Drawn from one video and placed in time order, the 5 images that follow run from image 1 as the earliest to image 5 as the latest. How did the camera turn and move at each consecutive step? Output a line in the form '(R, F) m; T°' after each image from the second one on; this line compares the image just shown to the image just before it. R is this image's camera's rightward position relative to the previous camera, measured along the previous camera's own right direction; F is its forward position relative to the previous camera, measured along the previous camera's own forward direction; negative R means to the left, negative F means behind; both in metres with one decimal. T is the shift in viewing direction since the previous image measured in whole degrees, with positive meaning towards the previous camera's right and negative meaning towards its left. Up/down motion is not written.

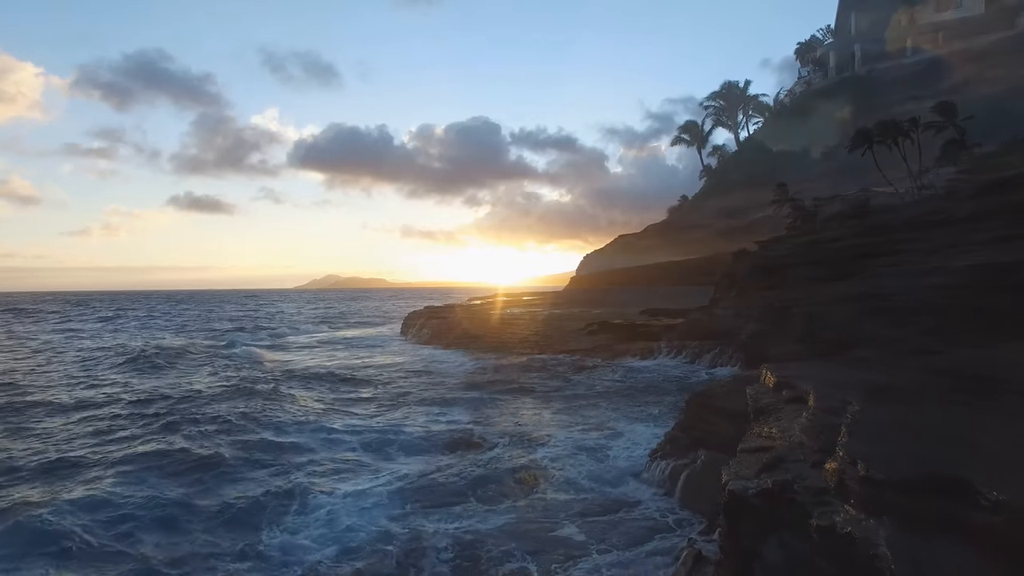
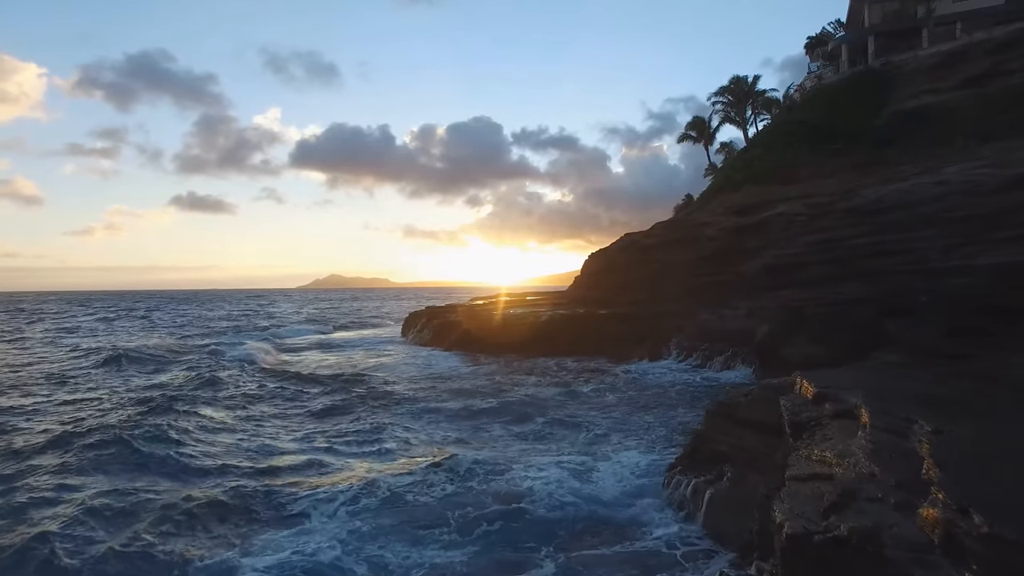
(0.0, +0.6) m; 0°
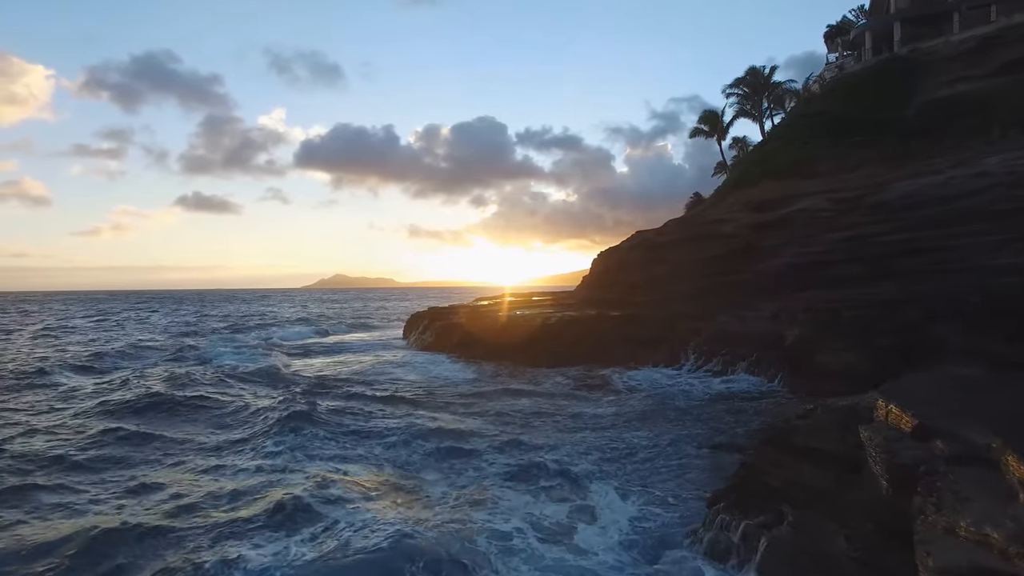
(-0.1, +1.2) m; 0°
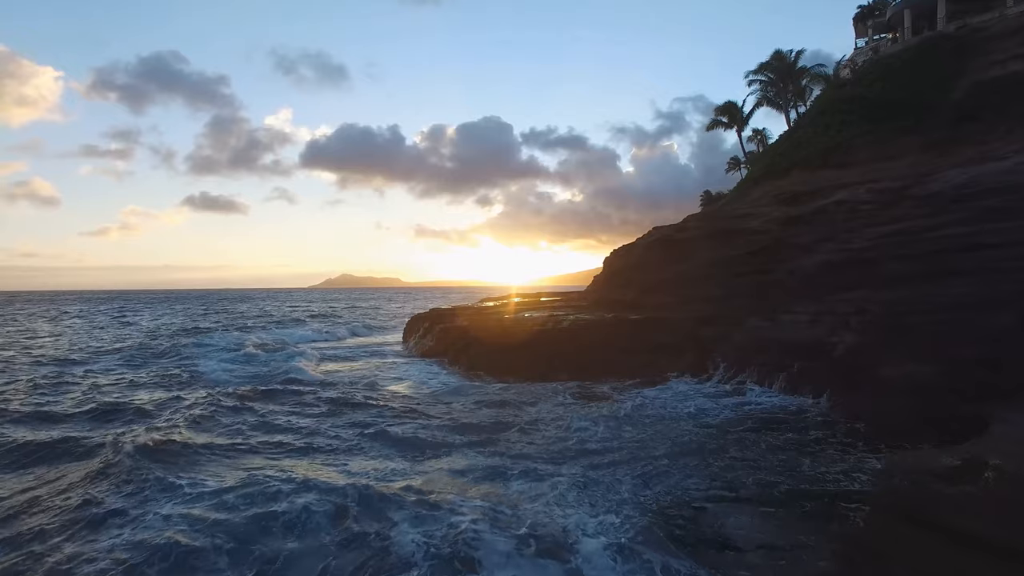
(-0.1, +1.8) m; -1°
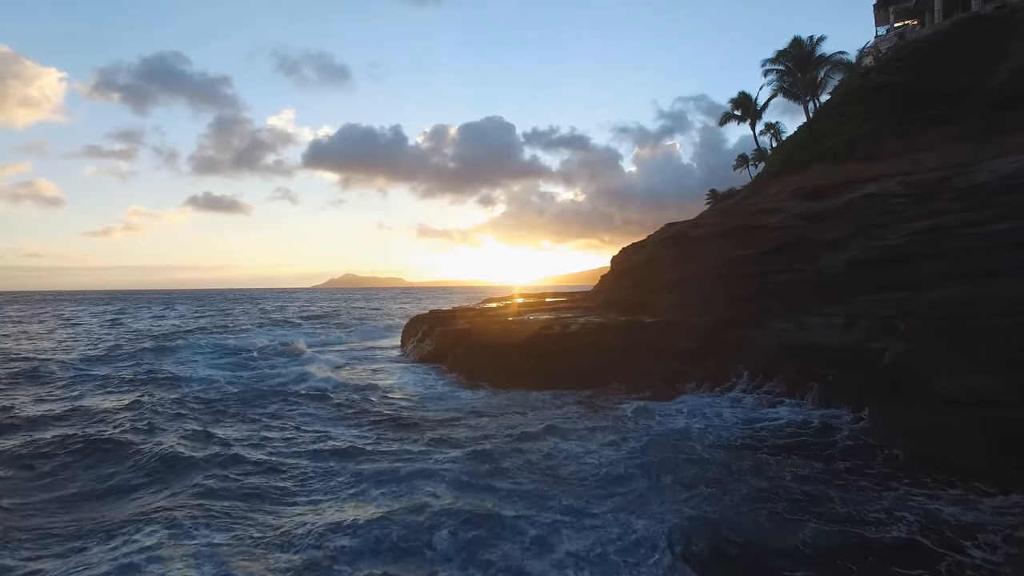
(-0.1, +1.3) m; 0°
